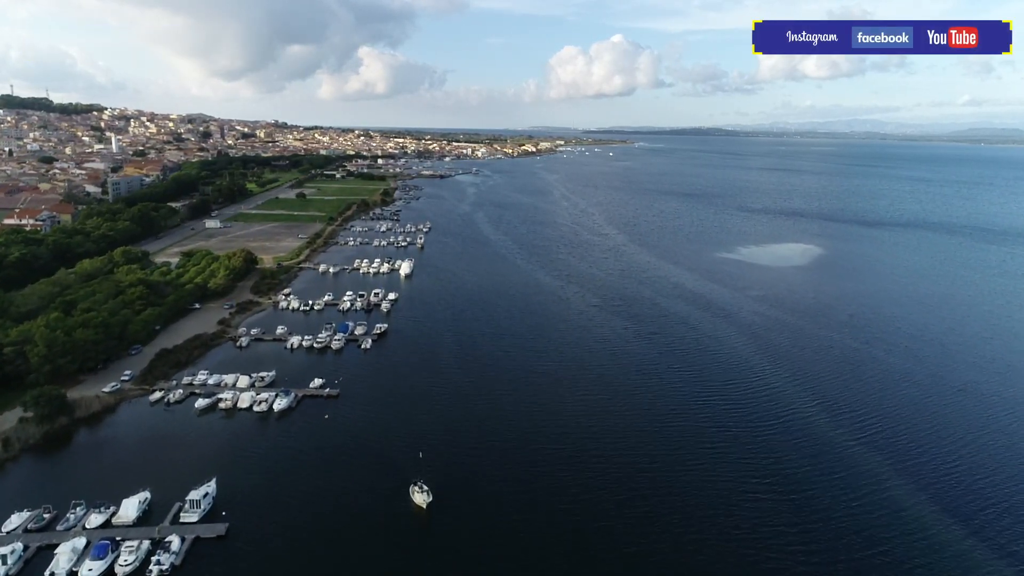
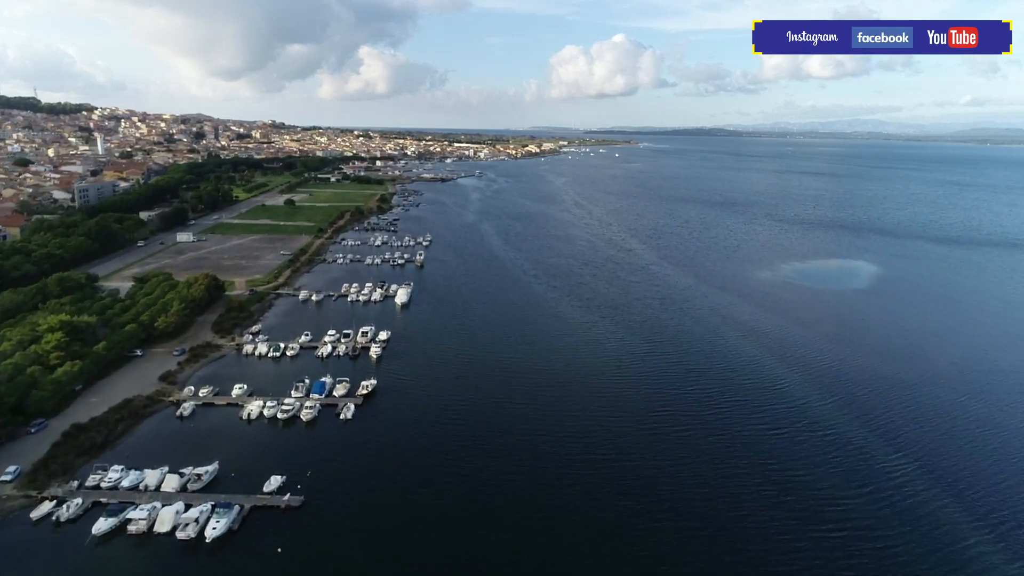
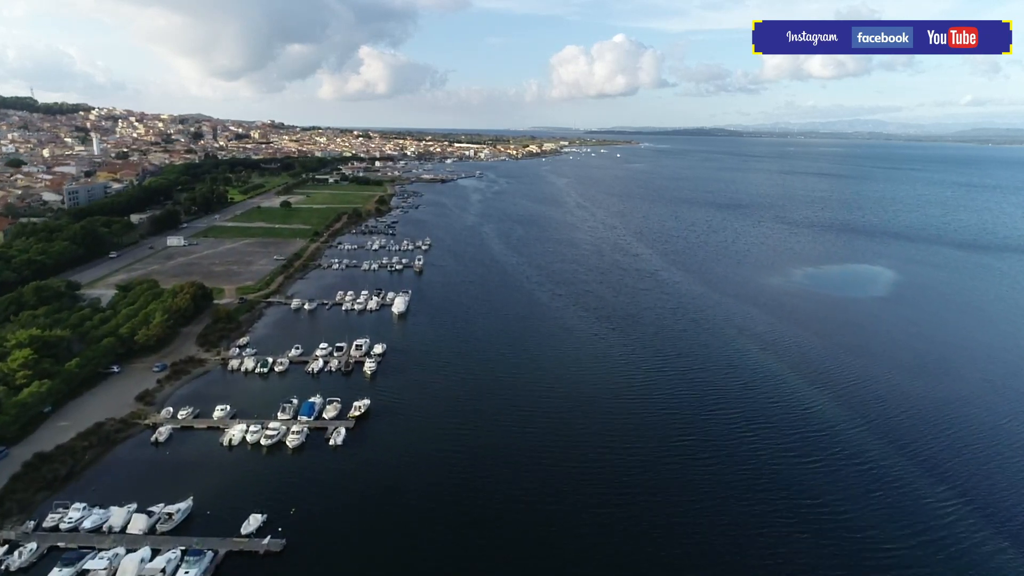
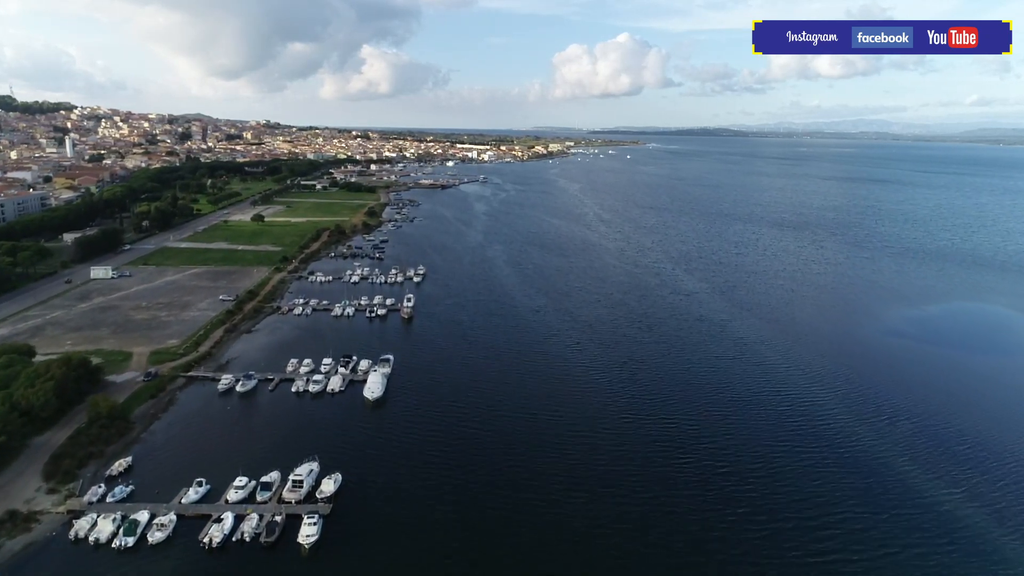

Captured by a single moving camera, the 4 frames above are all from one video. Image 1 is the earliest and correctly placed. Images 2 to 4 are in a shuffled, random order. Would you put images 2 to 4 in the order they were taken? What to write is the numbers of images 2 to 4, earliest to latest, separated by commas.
2, 3, 4
